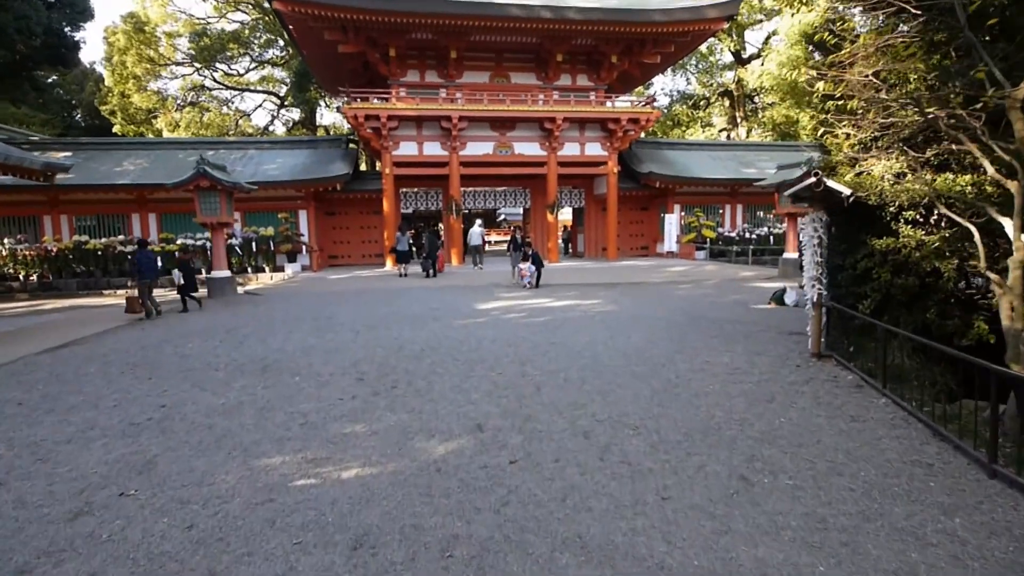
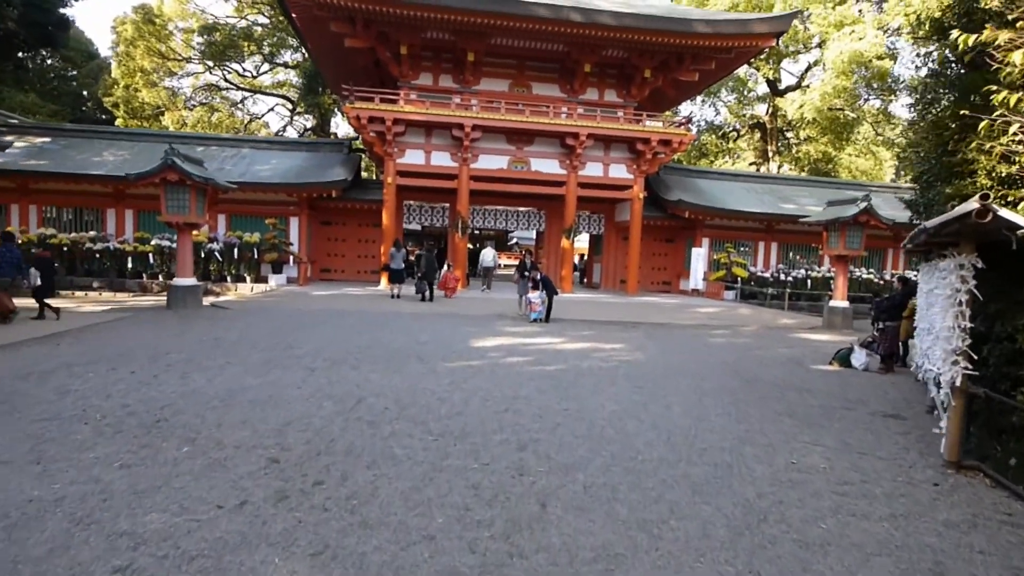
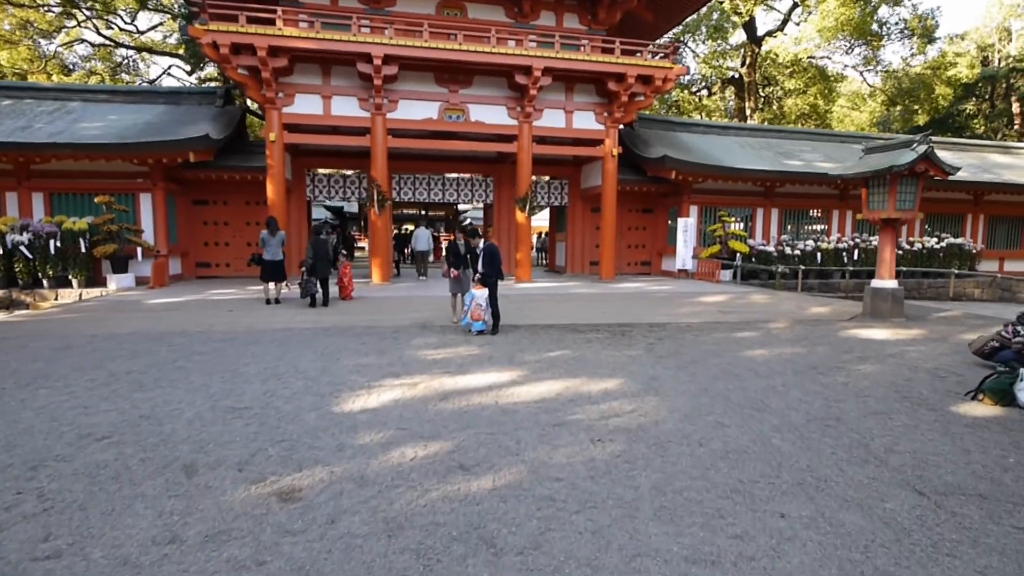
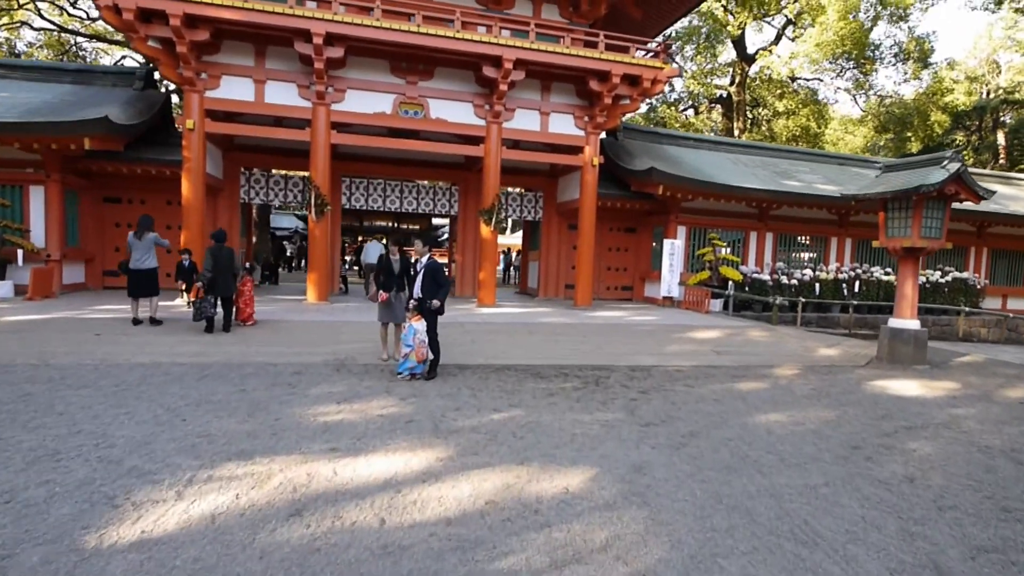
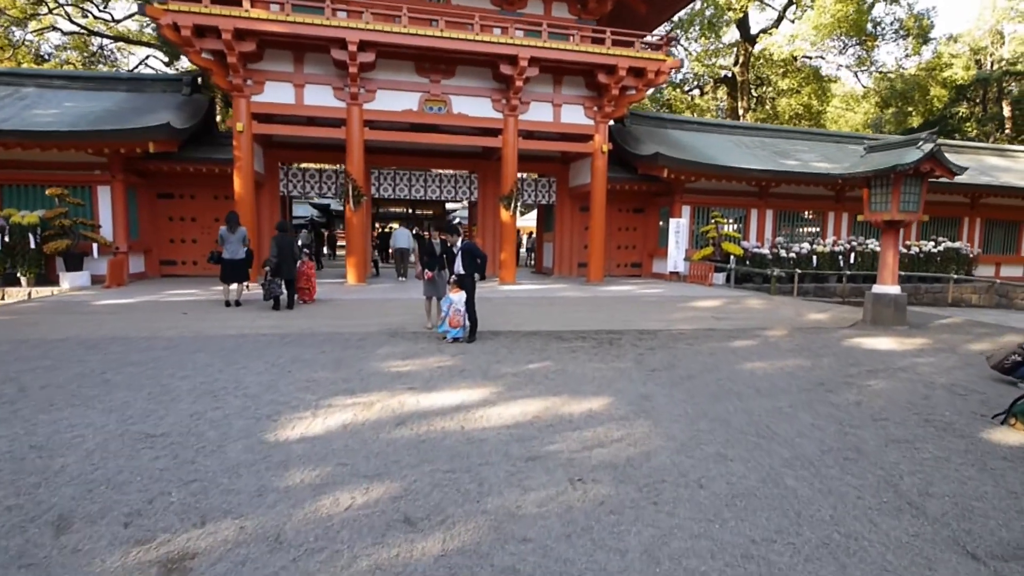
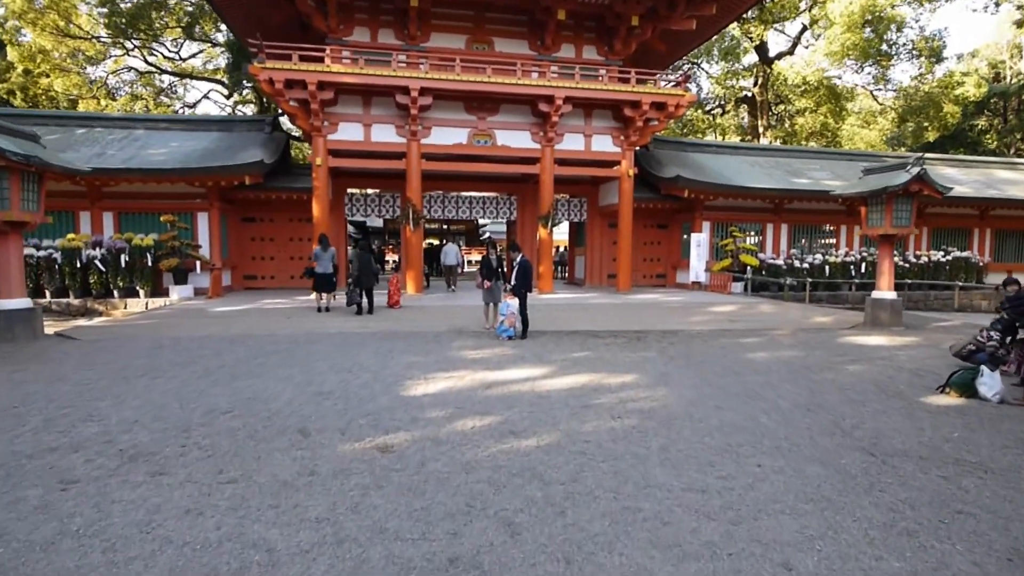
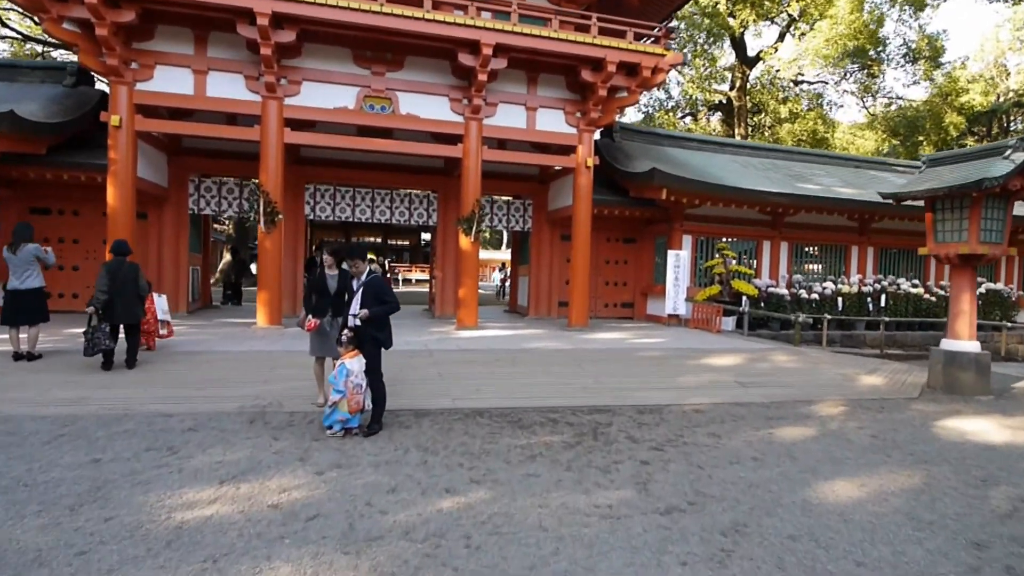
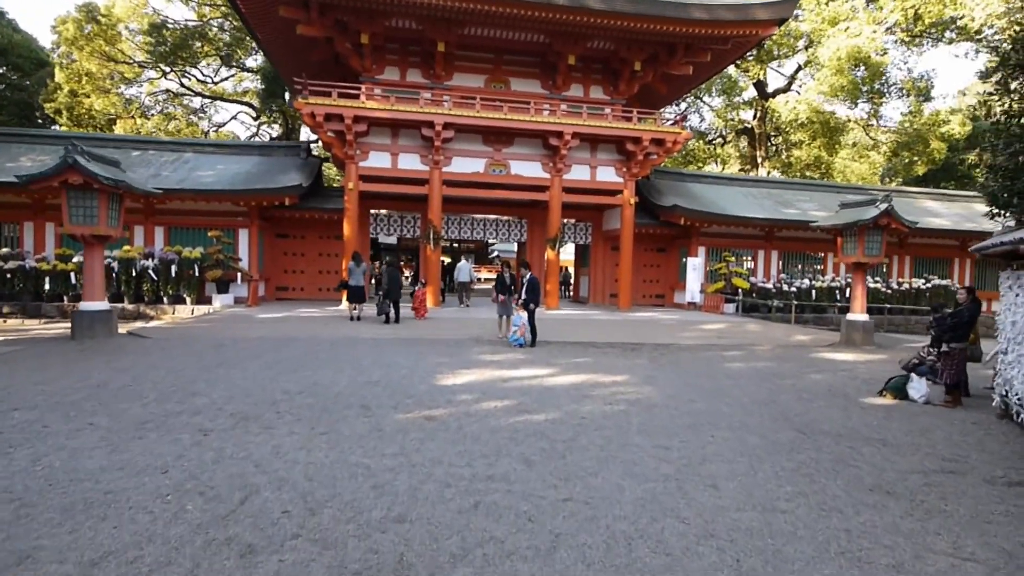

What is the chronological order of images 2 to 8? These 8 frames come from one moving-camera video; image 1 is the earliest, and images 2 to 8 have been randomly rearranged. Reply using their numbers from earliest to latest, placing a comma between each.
2, 8, 6, 3, 5, 4, 7
